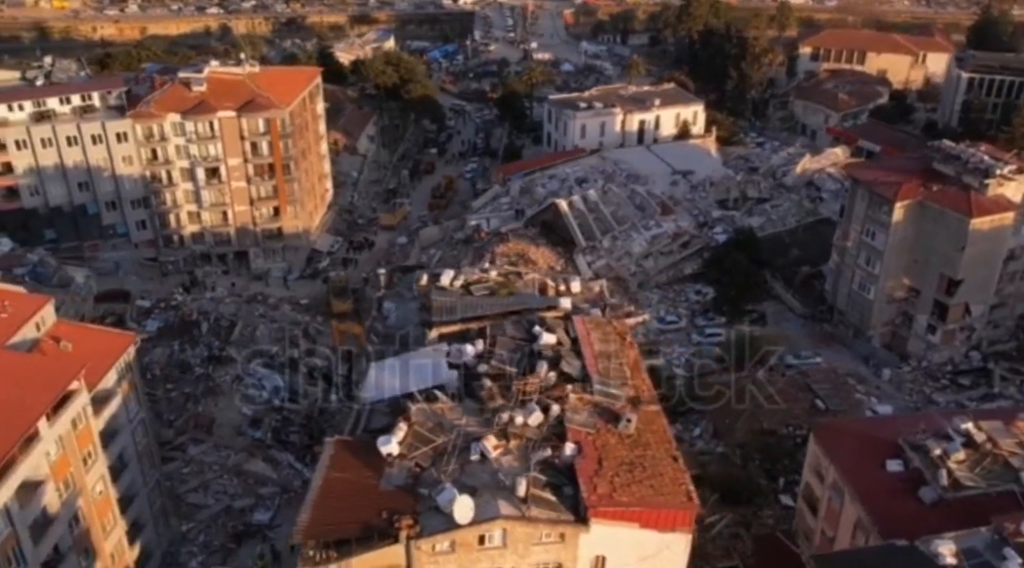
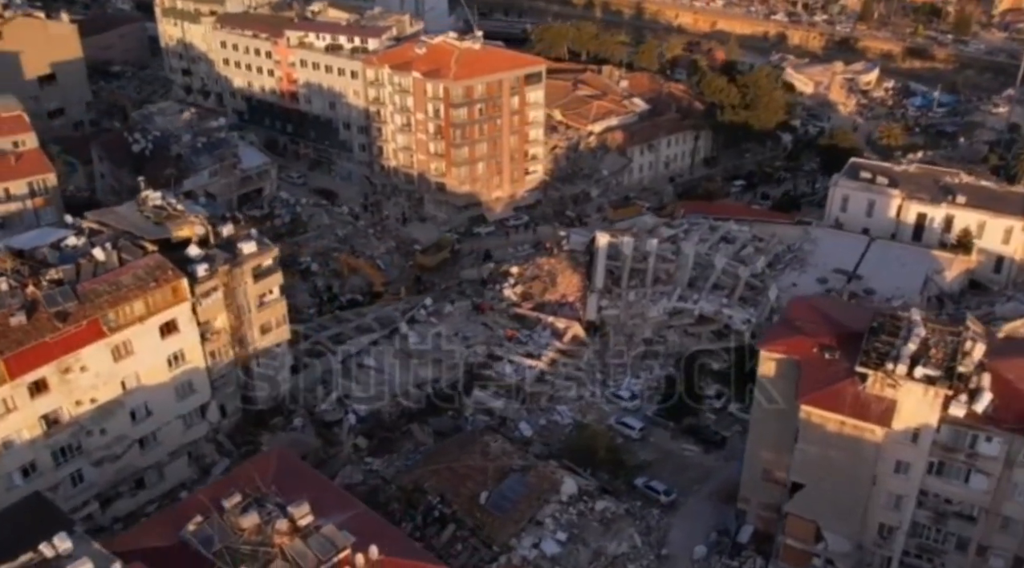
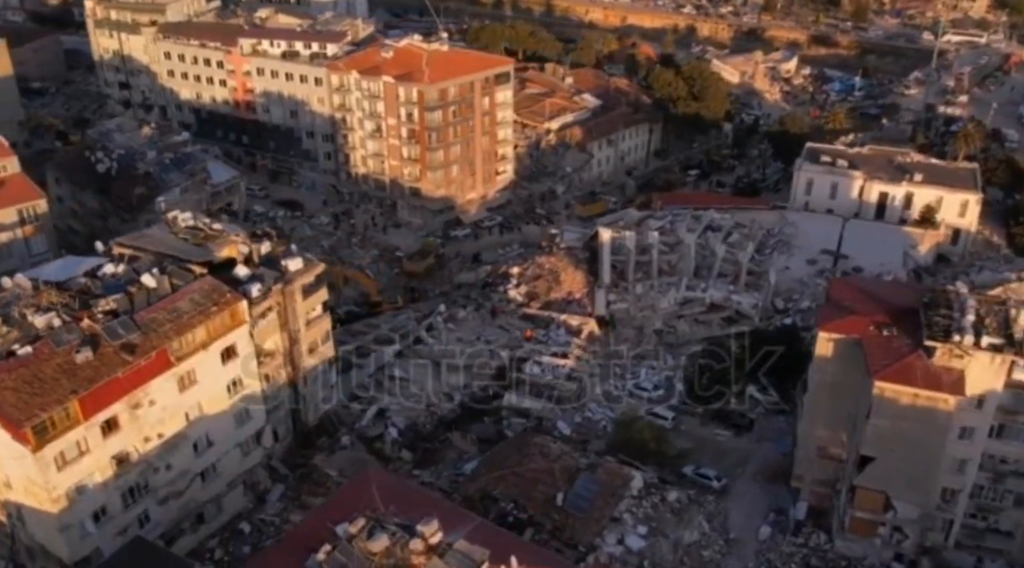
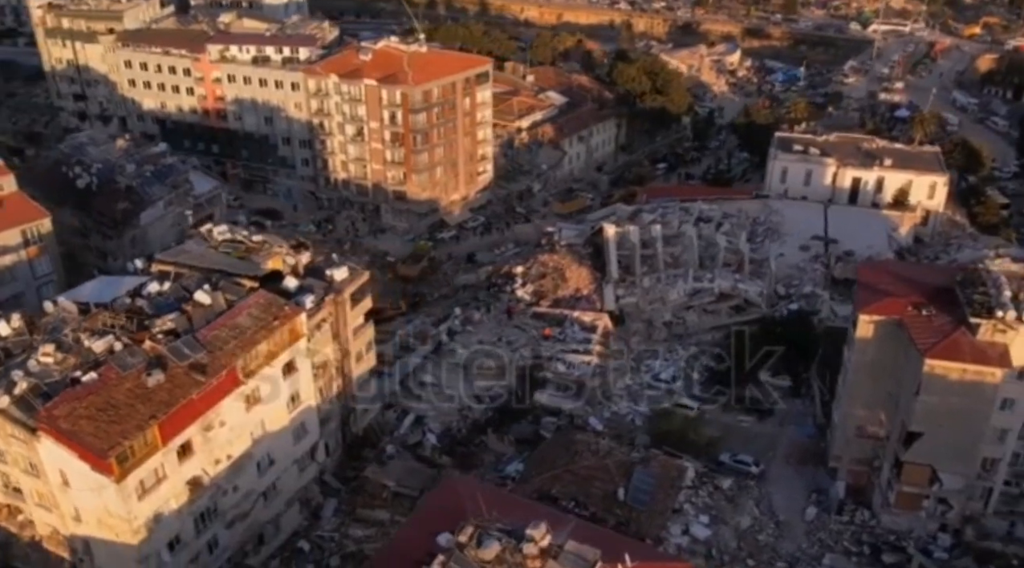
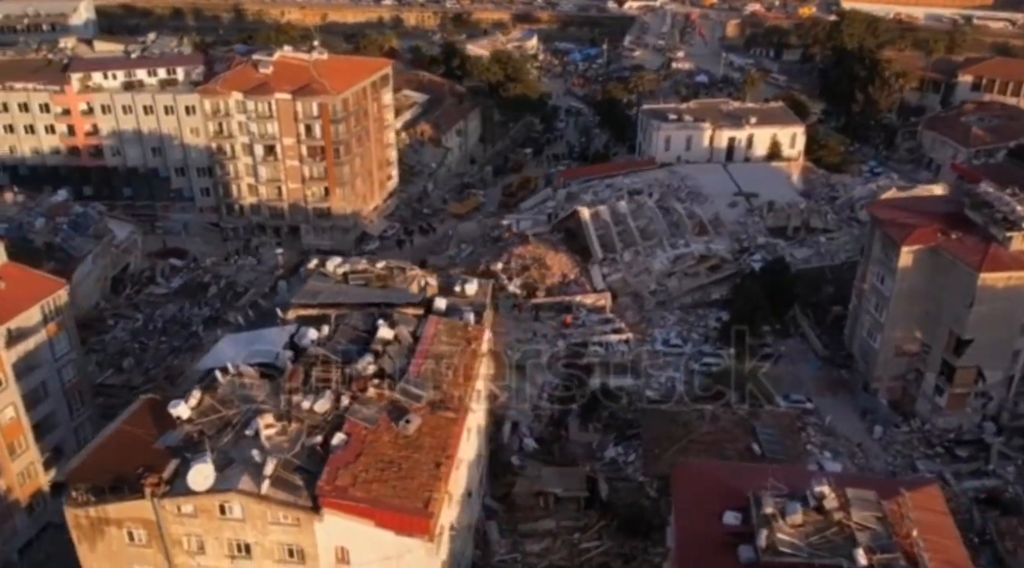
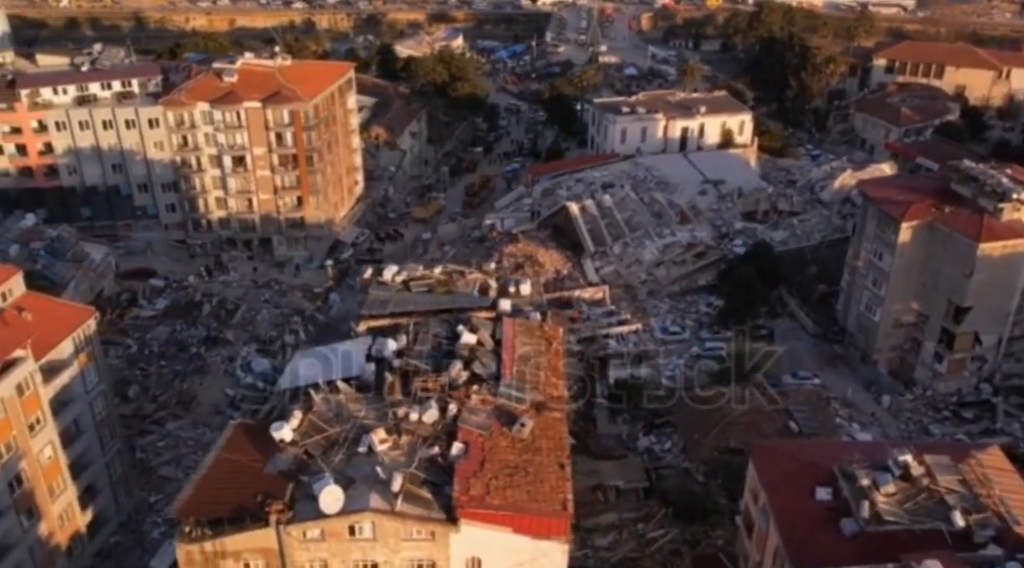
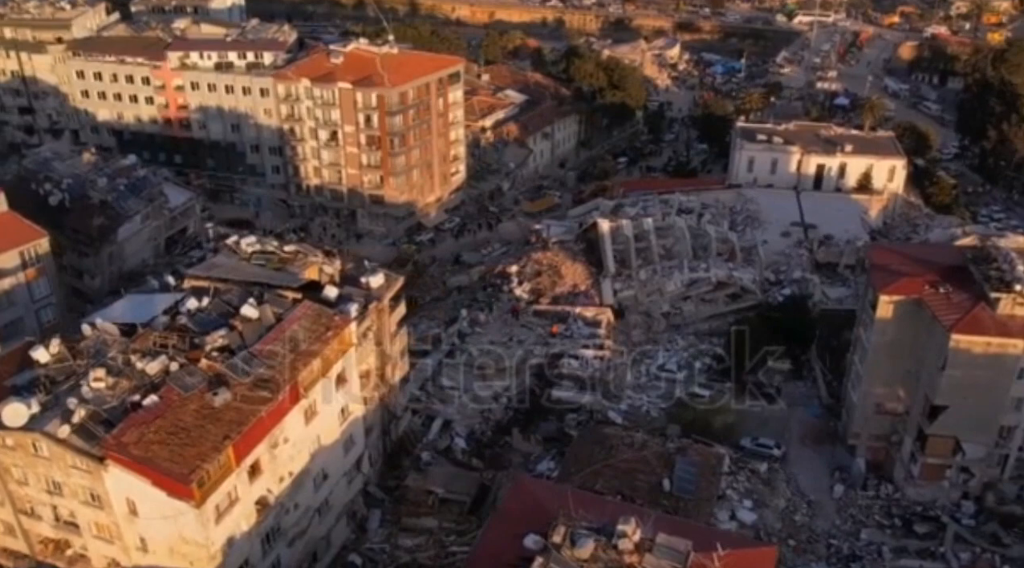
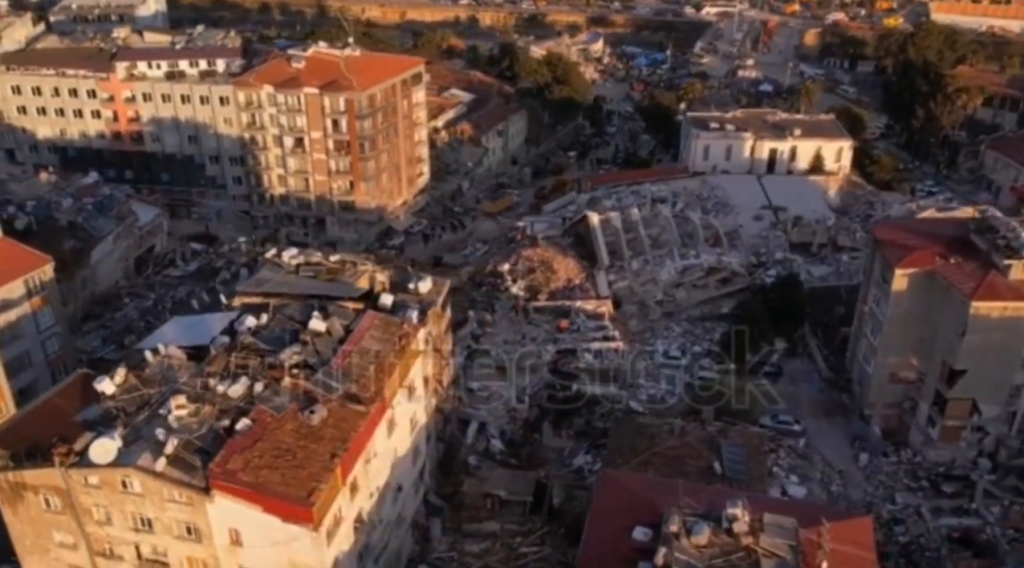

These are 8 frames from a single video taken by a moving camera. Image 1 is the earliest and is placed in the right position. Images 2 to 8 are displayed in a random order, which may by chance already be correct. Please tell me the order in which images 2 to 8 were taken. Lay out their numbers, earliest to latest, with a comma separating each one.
6, 5, 8, 7, 4, 3, 2
